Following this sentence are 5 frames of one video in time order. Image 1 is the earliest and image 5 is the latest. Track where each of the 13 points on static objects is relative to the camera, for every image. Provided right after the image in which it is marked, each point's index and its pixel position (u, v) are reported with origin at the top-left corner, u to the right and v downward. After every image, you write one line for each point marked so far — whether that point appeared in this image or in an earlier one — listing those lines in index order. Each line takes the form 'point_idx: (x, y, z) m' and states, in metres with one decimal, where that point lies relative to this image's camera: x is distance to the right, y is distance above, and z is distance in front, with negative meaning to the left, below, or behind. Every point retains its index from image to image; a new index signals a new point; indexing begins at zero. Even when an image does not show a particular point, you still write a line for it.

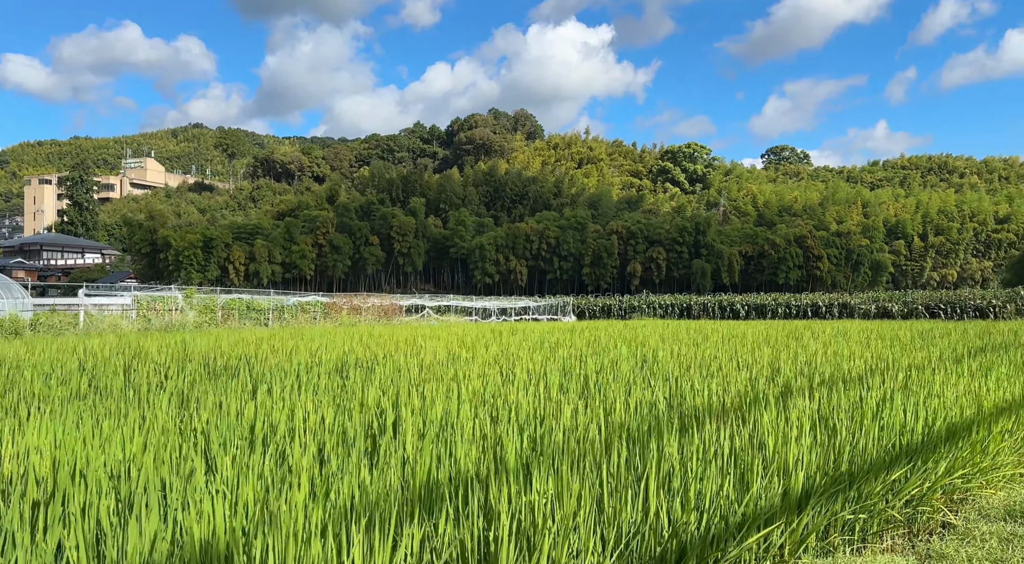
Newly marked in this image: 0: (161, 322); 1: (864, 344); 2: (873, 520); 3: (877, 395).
0: (-5.4, -0.6, +11.3) m
1: (+2.1, -0.4, +4.3) m
2: (+1.1, -0.7, +2.2) m
3: (+1.4, -0.4, +2.8) m
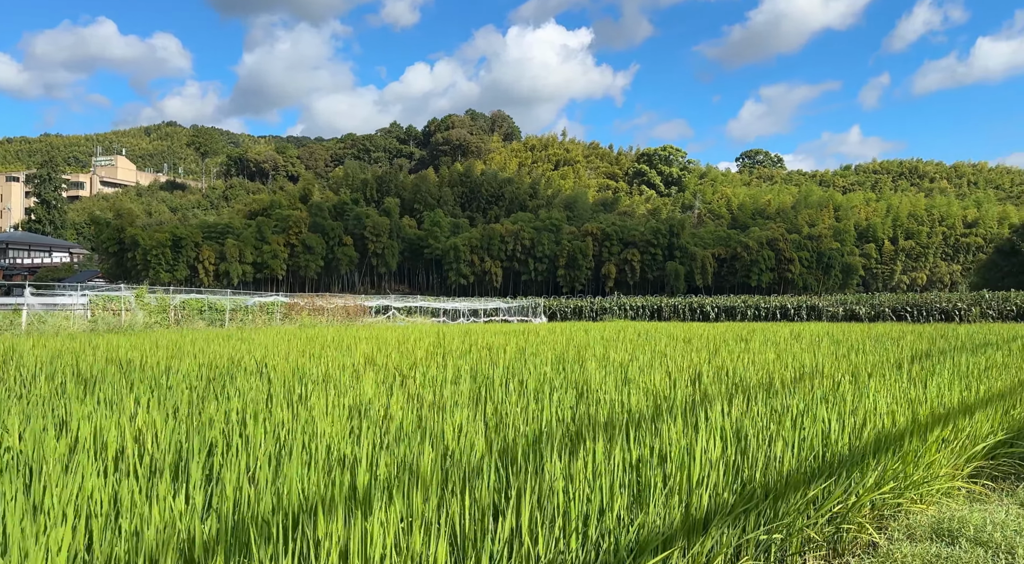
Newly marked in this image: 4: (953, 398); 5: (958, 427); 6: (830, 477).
0: (-6.0, -0.6, +10.9) m
1: (+1.7, -0.4, +4.2) m
2: (+0.8, -0.7, +2.0) m
3: (+1.1, -0.4, +2.7) m
4: (+1.8, -0.5, +2.9) m
5: (+1.6, -0.5, +2.7) m
6: (+1.0, -0.6, +2.2) m
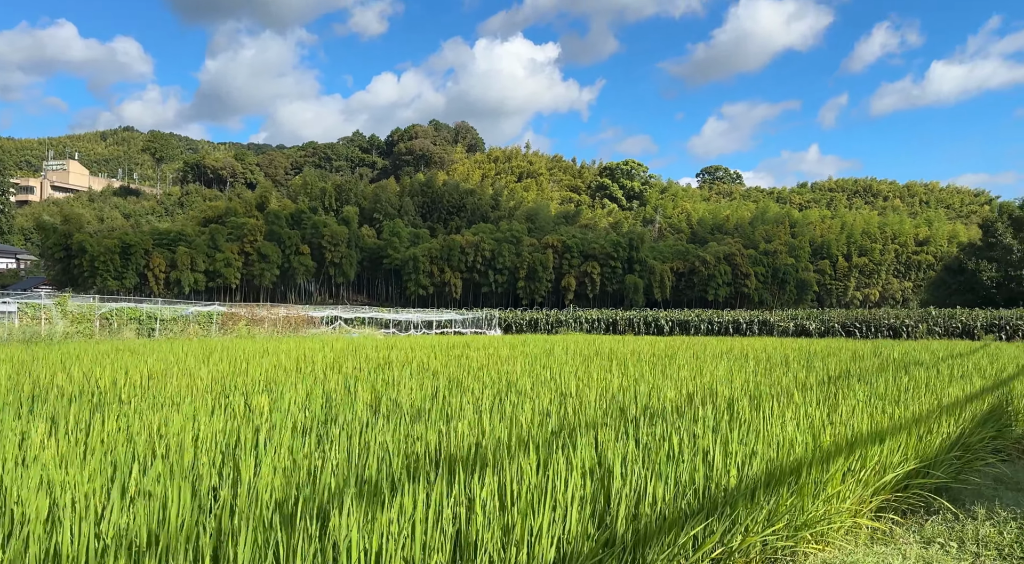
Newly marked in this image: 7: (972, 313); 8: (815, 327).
0: (-6.8, -0.7, +10.3) m
1: (+1.2, -0.5, +3.9) m
2: (+0.3, -0.7, +1.7) m
3: (+0.6, -0.5, +2.4) m
4: (+1.3, -0.5, +2.7) m
5: (+1.2, -0.6, +2.5) m
6: (+0.5, -0.6, +1.9) m
7: (+10.6, -0.7, +16.8) m
8: (+7.7, -1.1, +18.7) m
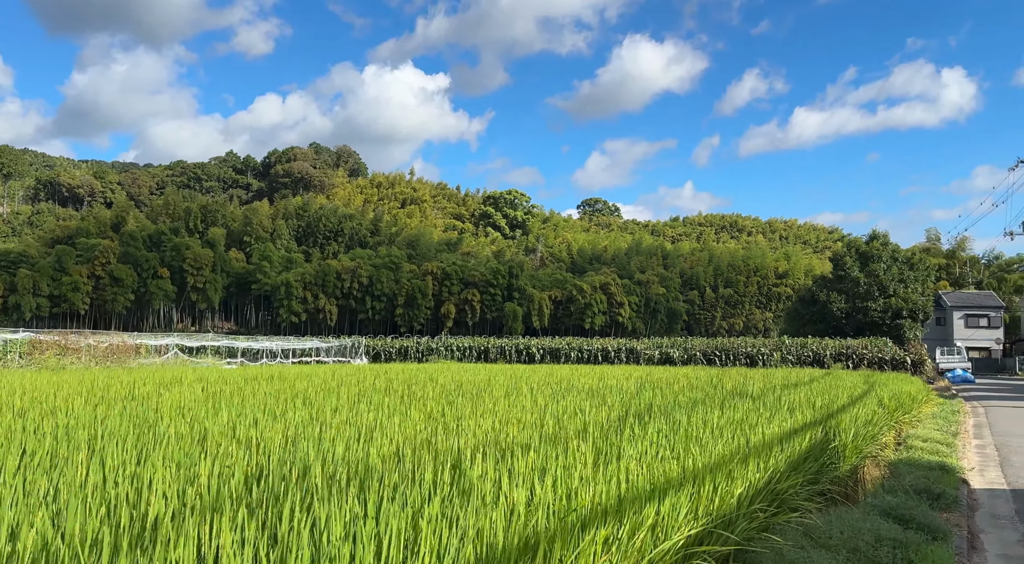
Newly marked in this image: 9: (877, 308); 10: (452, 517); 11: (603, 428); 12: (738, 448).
0: (-8.8, -0.9, +8.4) m
1: (+0.1, -0.6, +3.4) m
2: (-0.4, -0.7, +1.1) m
3: (-0.2, -0.5, +1.8) m
4: (+0.4, -0.6, +2.2) m
5: (+0.3, -0.6, +1.9) m
6: (-0.2, -0.6, +1.3) m
7: (+7.4, -1.4, +17.5) m
8: (+4.3, -1.9, +18.9) m
9: (+9.4, -0.7, +18.8) m
10: (-0.1, -0.5, +1.7) m
11: (+0.4, -0.5, +2.9) m
12: (+0.8, -0.6, +2.7) m
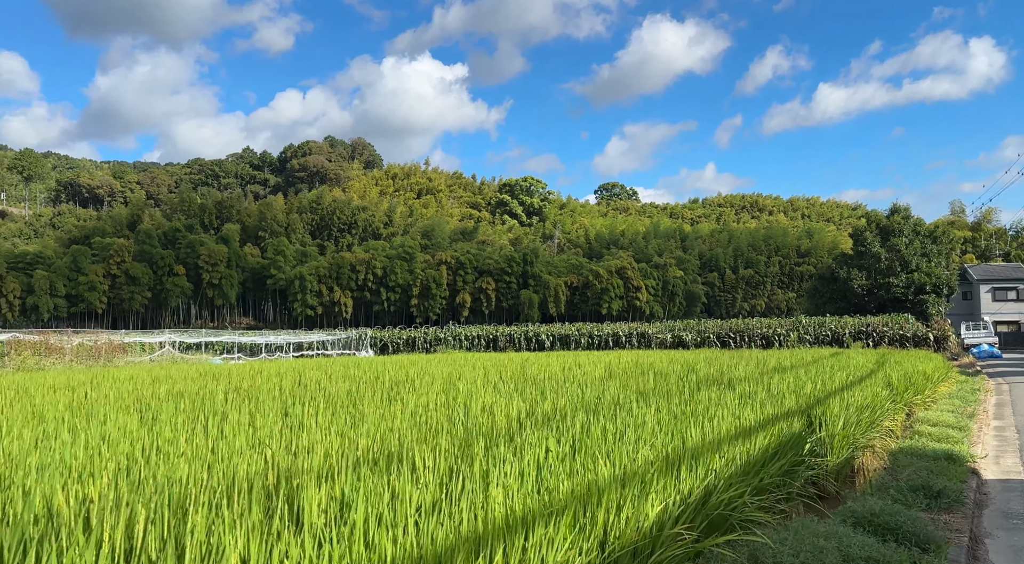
0: (-8.9, -1.0, +8.3) m
1: (-0.2, -0.5, +2.9) m
2: (-0.8, -0.7, +0.6) m
3: (-0.6, -0.5, +1.3) m
4: (0.0, -0.5, +1.7) m
5: (0.0, -0.5, +1.5) m
6: (-0.6, -0.6, +0.9) m
7: (+7.6, -0.9, +16.8) m
8: (+4.5, -1.4, +18.3) m
9: (+9.5, 0.0, +18.0) m
10: (-0.5, -0.5, +1.2) m
11: (0.0, -0.4, +2.4) m
12: (+0.5, -0.5, +2.2) m
